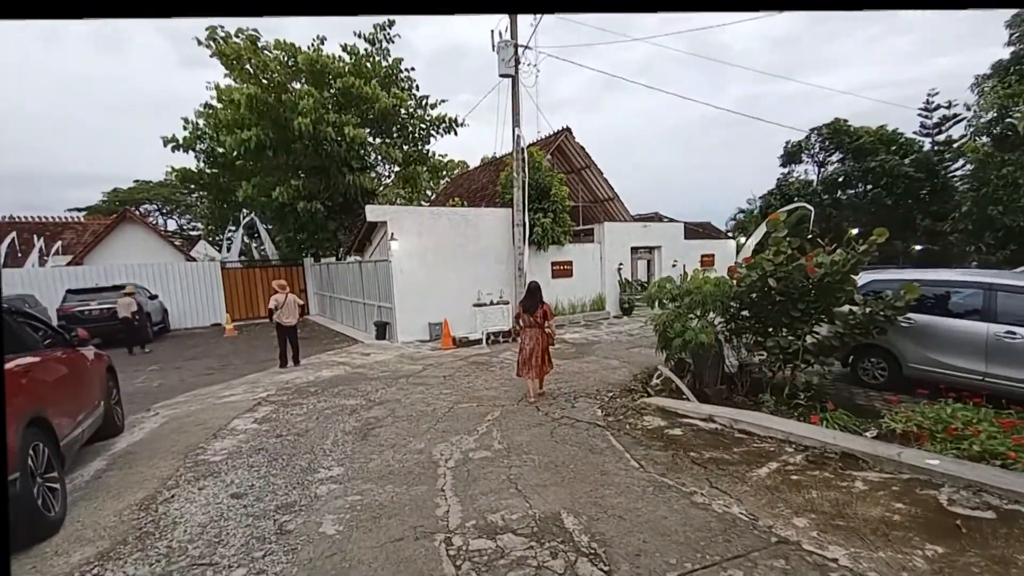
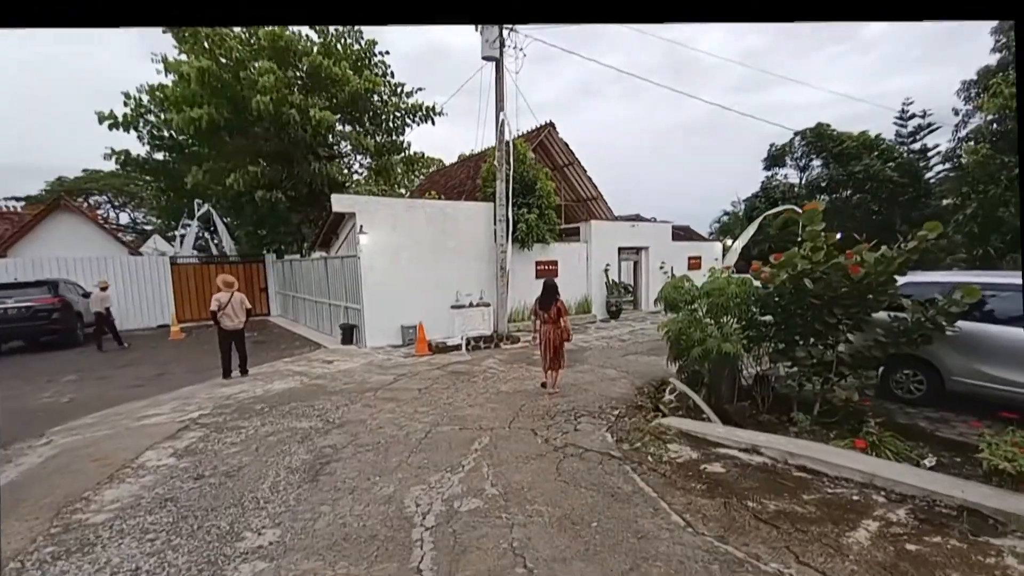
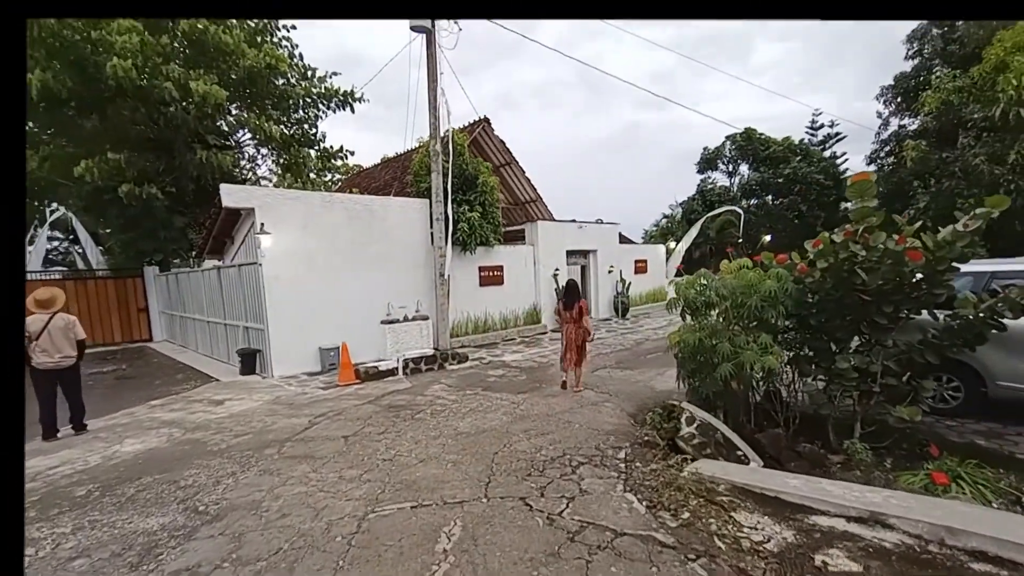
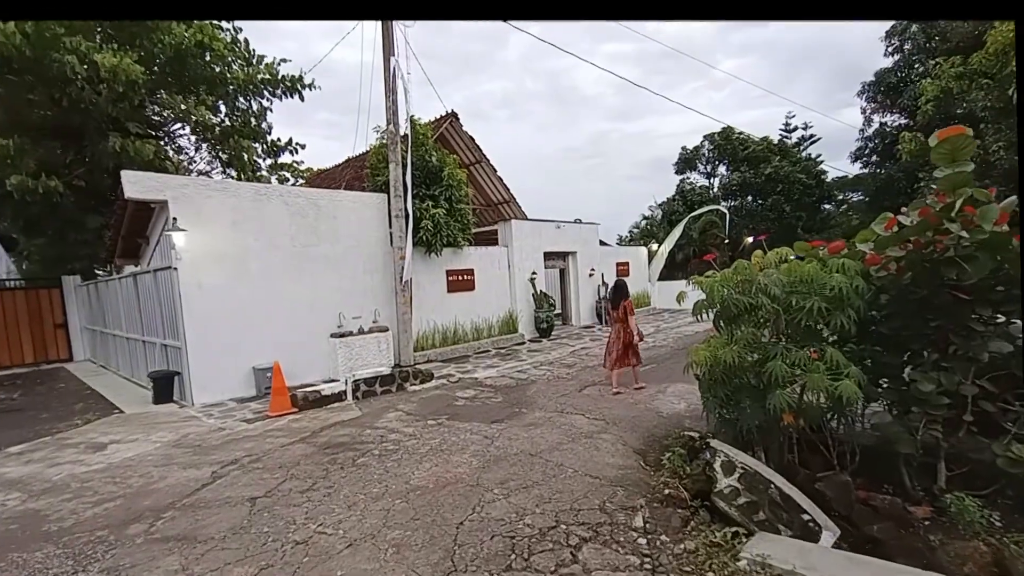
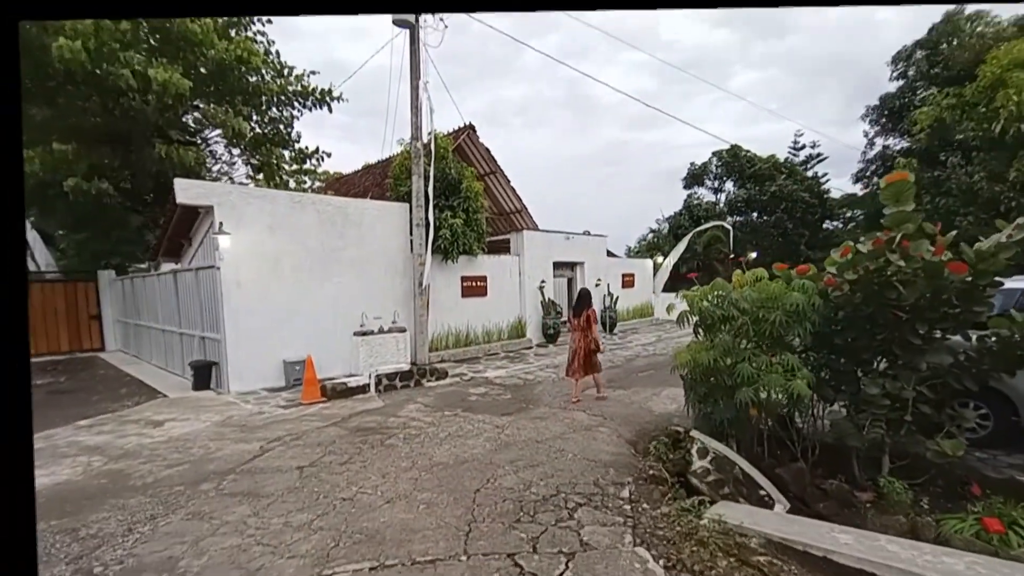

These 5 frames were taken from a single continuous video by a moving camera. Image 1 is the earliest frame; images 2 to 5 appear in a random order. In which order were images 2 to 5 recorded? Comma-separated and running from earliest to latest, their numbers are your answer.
2, 3, 5, 4
